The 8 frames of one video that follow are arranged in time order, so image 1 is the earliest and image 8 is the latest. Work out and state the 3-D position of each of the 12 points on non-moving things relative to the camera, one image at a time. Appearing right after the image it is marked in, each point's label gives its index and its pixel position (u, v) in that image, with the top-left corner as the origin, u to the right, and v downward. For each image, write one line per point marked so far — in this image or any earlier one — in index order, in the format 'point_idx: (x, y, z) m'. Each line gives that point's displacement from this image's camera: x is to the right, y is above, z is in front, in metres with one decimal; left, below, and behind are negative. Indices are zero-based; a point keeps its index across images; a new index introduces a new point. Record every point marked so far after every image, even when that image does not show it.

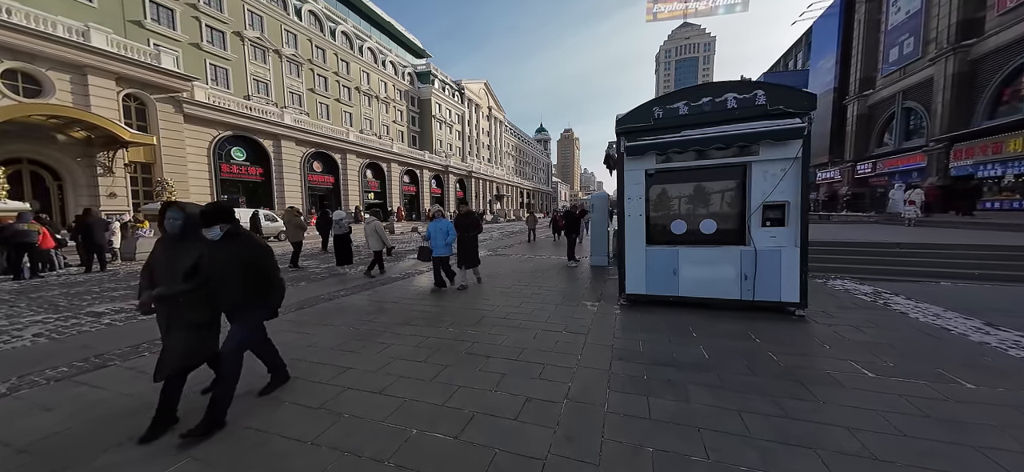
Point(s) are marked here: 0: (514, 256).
0: (+0.4, -0.7, +11.7) m
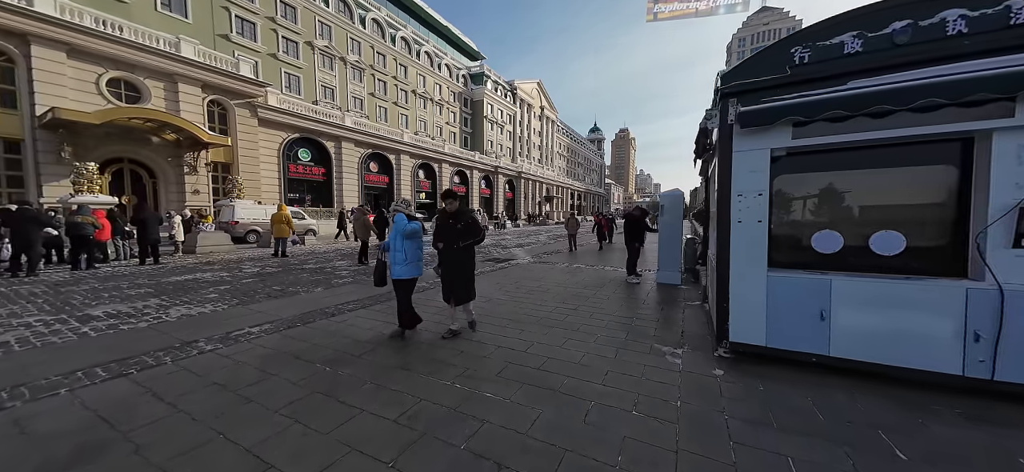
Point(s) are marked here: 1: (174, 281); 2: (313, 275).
0: (+1.7, -0.9, +10.0) m
1: (-8.9, -1.0, +9.6) m
2: (-5.4, -0.8, +9.9) m
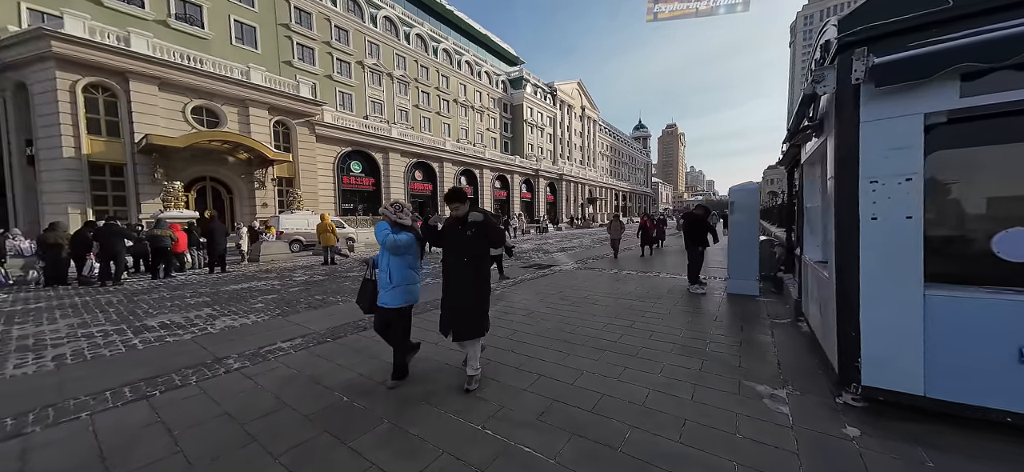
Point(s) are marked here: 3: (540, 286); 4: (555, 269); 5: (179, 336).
0: (+2.8, -1.0, +9.1) m
1: (-7.7, -1.3, +10.0) m
2: (-4.3, -1.0, +9.9) m
3: (+0.7, -1.1, +7.6) m
4: (+1.3, -0.9, +10.0) m
5: (-5.2, -1.5, +5.5) m
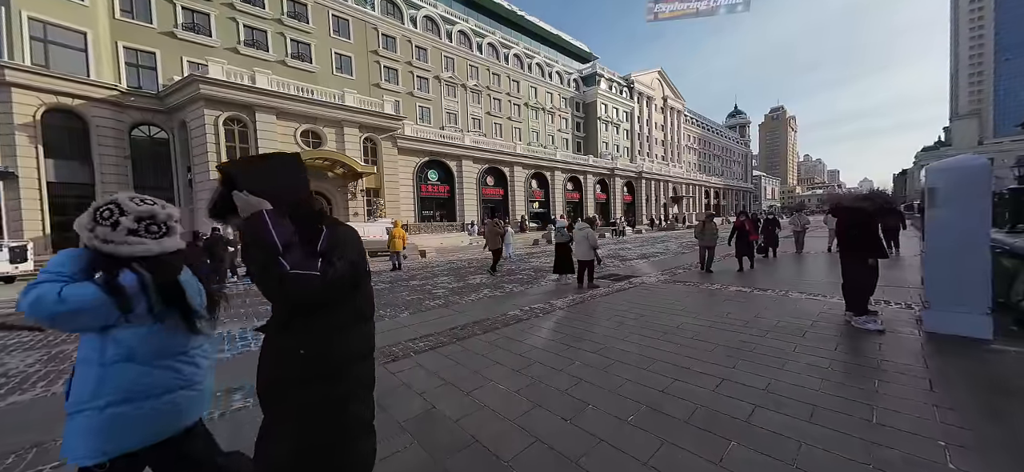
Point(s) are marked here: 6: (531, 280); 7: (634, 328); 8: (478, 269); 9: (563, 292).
0: (+4.3, -1.1, +7.1) m
1: (-5.8, -1.5, +10.2) m
2: (-2.4, -1.2, +9.3) m
3: (+1.9, -1.2, +6.1) m
4: (+3.0, -1.0, +8.3) m
5: (-4.3, -1.6, +5.3) m
6: (+0.6, -1.1, +9.0) m
7: (+1.6, -1.2, +4.7) m
8: (-1.1, -1.0, +11.5) m
9: (+1.2, -1.1, +7.5) m
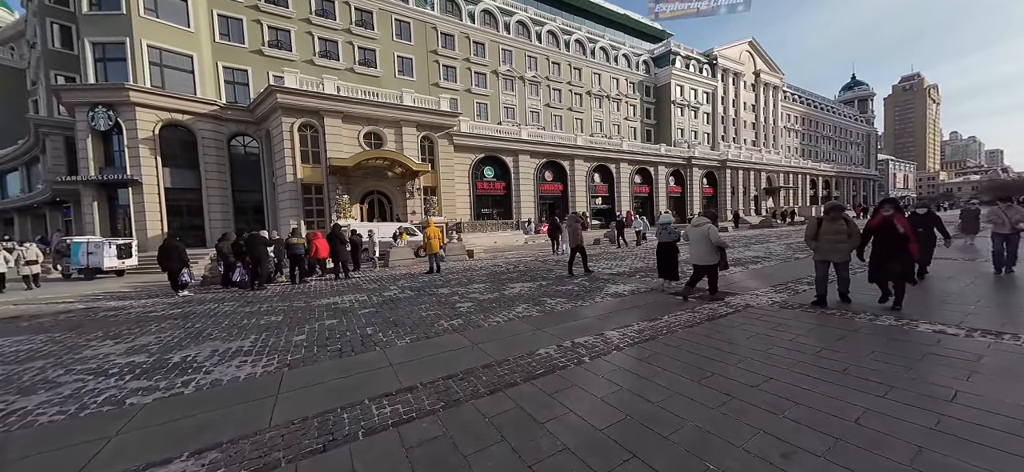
0: (+4.8, -1.1, +4.3) m
1: (-4.6, -1.5, +9.2) m
2: (-1.4, -1.2, +7.8) m
3: (+2.2, -1.2, +3.8) m
4: (+3.7, -1.1, +5.7) m
5: (-4.0, -1.7, +4.1) m
6: (+1.5, -1.1, +6.9) m
7: (+1.7, -1.3, +2.5) m
8: (+0.3, -1.0, +9.6) m
9: (+1.8, -1.1, +5.3) m
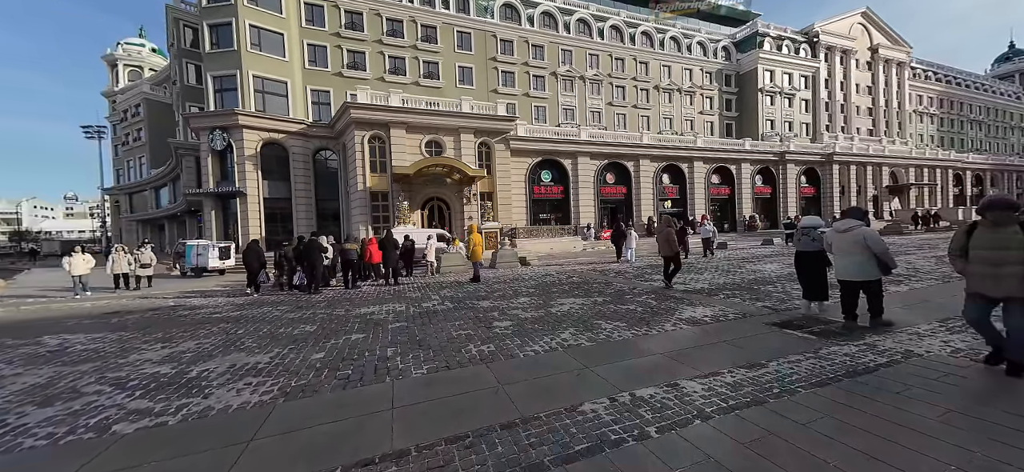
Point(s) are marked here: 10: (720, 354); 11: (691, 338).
0: (+5.0, -1.2, +2.4) m
1: (-3.3, -1.7, +8.8) m
2: (-0.5, -1.4, +6.9) m
3: (+2.4, -1.3, +2.3) m
4: (+4.3, -1.2, +4.0) m
5: (-3.7, -1.7, +3.7) m
6: (+2.3, -1.3, +5.5) m
7: (+1.7, -1.3, +1.2) m
8: (+1.6, -1.2, +8.4) m
9: (+2.3, -1.3, +3.8) m
10: (+2.2, -1.3, +3.8) m
11: (+2.2, -1.3, +4.3) m
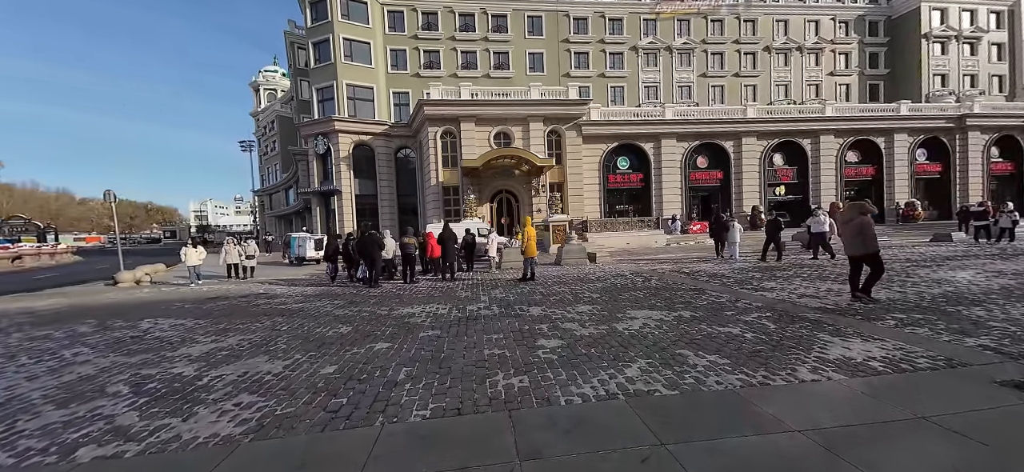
0: (+4.8, -1.2, +0.1) m
1: (-1.9, -1.5, +8.2) m
2: (+0.4, -1.3, +5.7) m
3: (+2.3, -1.3, +0.6) m
4: (+4.4, -1.2, +1.8) m
5: (-3.4, -1.7, +3.3) m
6: (+2.8, -1.2, +3.7) m
7: (+1.3, -1.3, -0.4) m
8: (+2.8, -1.1, +6.7) m
9: (+2.5, -1.2, +2.1) m
10: (+2.4, -1.2, +2.1) m
11: (+2.4, -1.2, +2.6) m
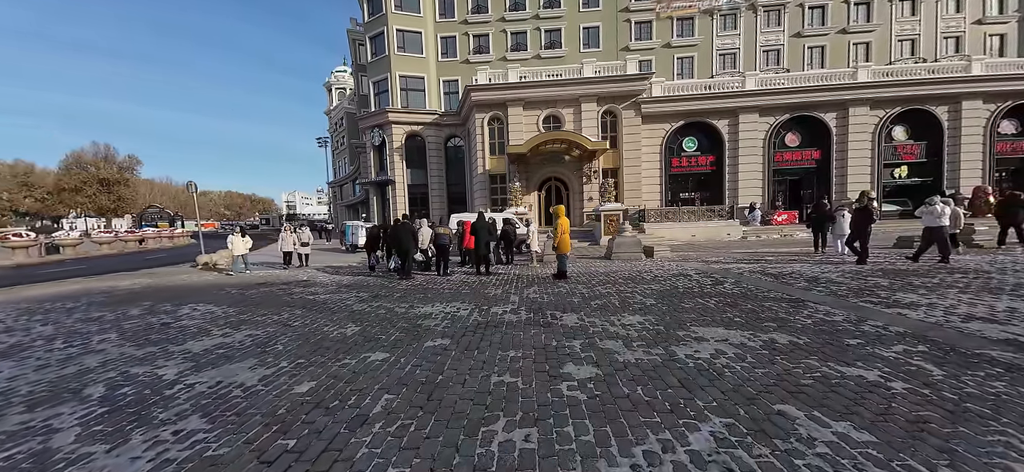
0: (+4.3, -1.3, -1.7) m
1: (-1.1, -1.3, +7.4) m
2: (+0.8, -1.2, +4.5) m
3: (+1.8, -1.3, -0.8) m
4: (+4.1, -1.2, +0.1) m
5: (-3.3, -1.6, +2.8) m
6: (+2.9, -1.2, +2.2) m
7: (+0.7, -1.4, -1.6) m
8: (+3.3, -1.0, +5.2) m
9: (+2.3, -1.2, +0.7) m
10: (+2.1, -1.2, +0.7) m
11: (+2.3, -1.2, +1.2) m
